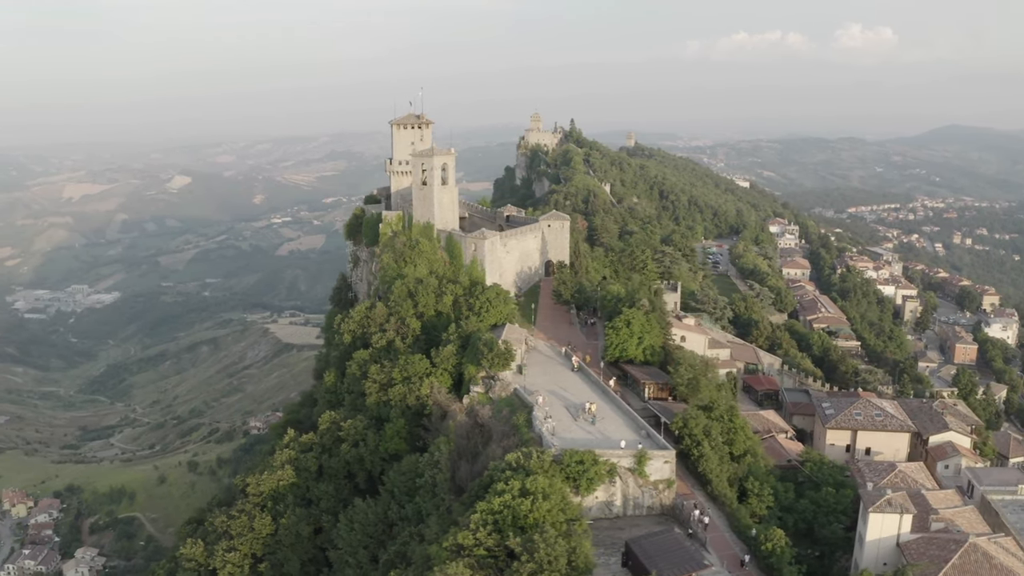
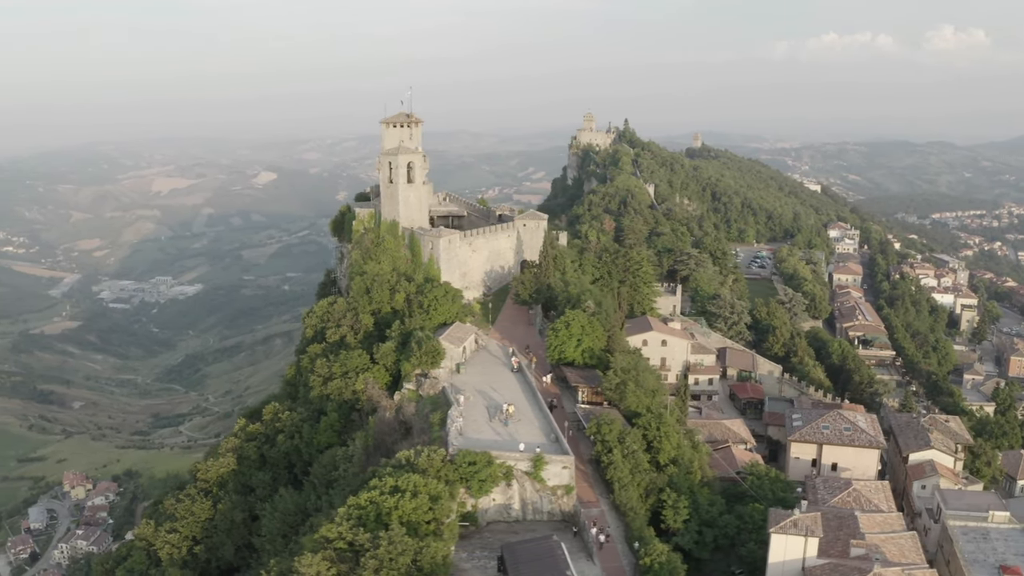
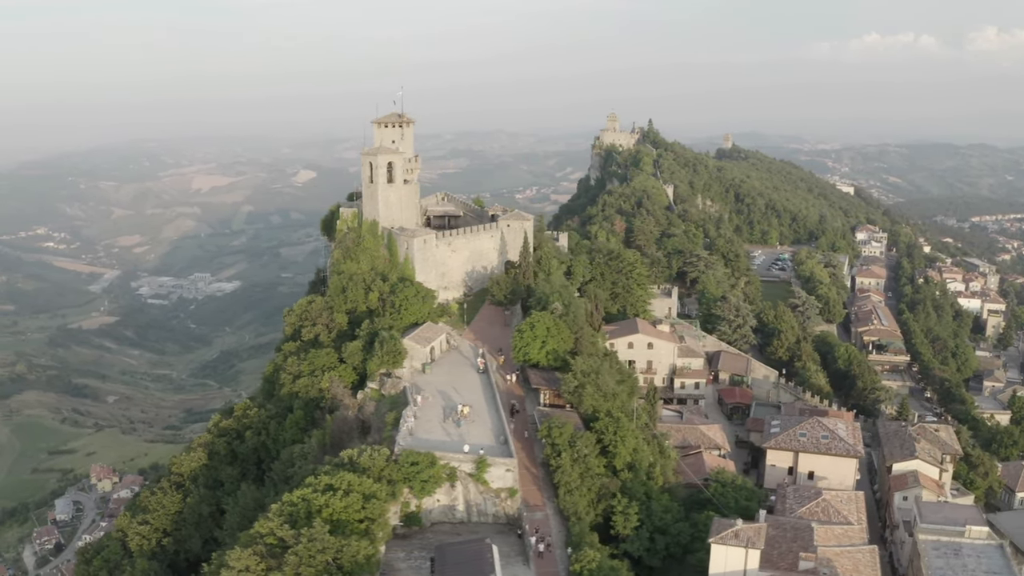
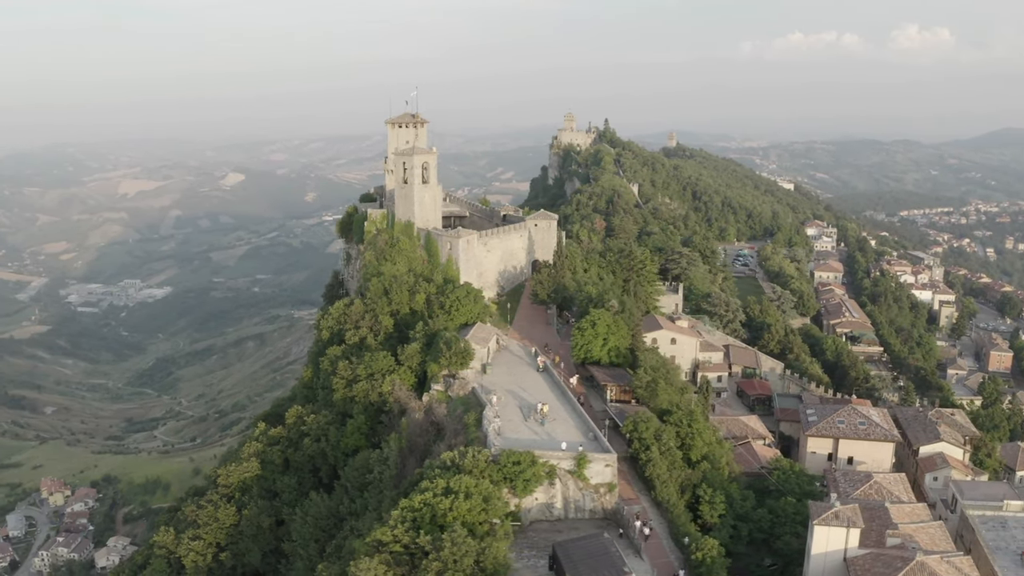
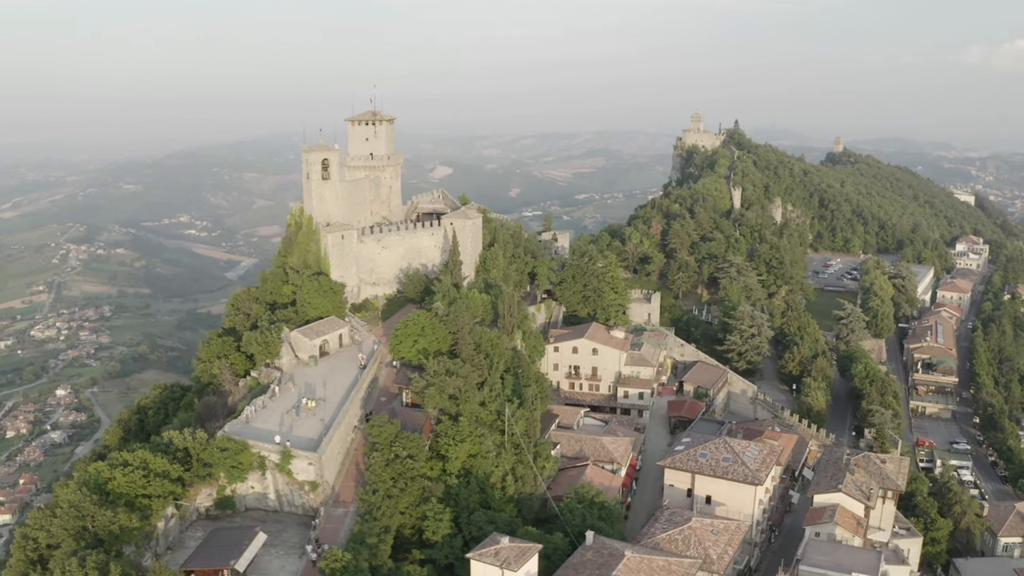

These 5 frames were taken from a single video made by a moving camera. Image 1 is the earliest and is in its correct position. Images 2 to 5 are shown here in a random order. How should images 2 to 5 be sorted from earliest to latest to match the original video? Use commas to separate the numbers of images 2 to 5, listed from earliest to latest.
4, 2, 3, 5
